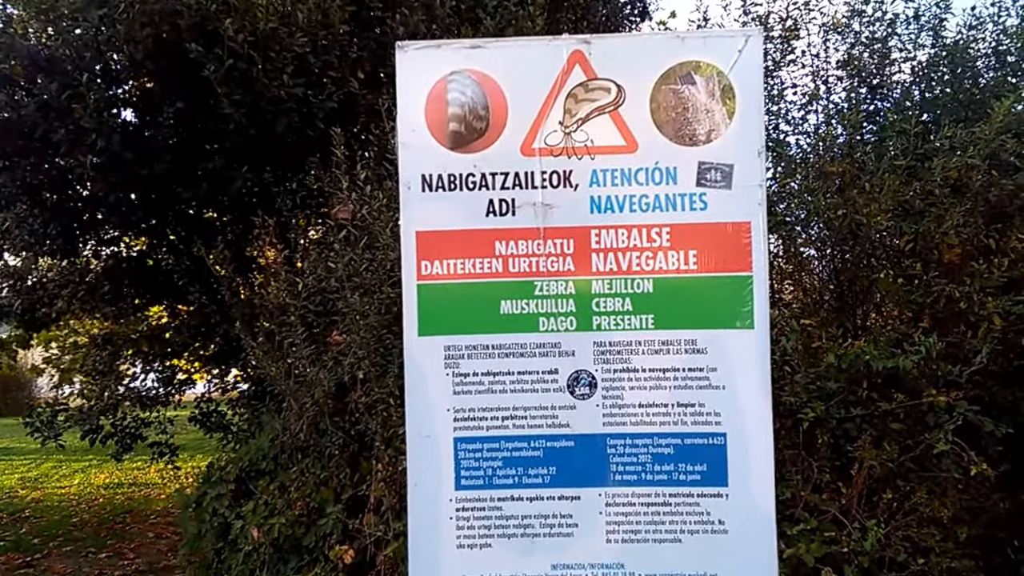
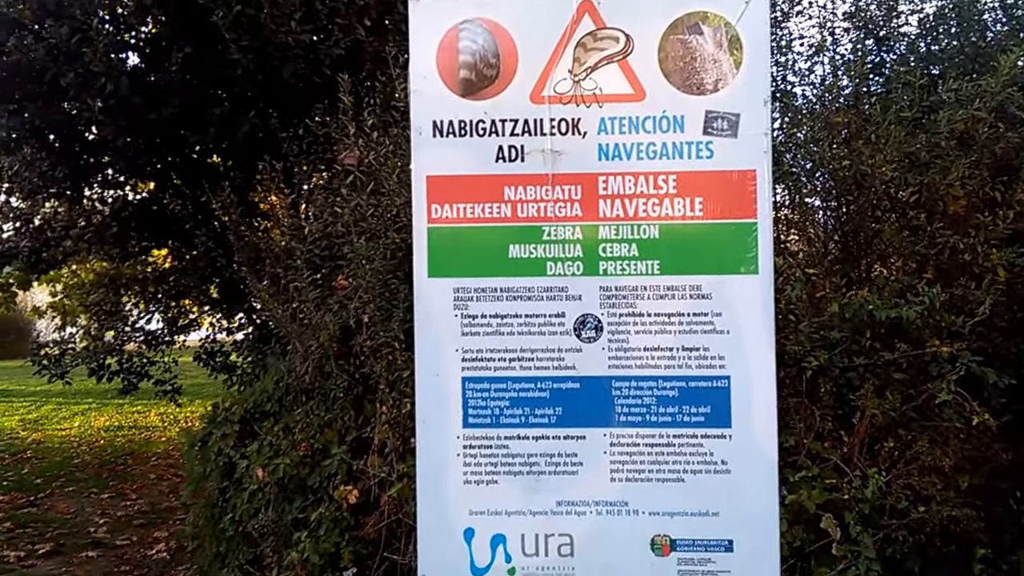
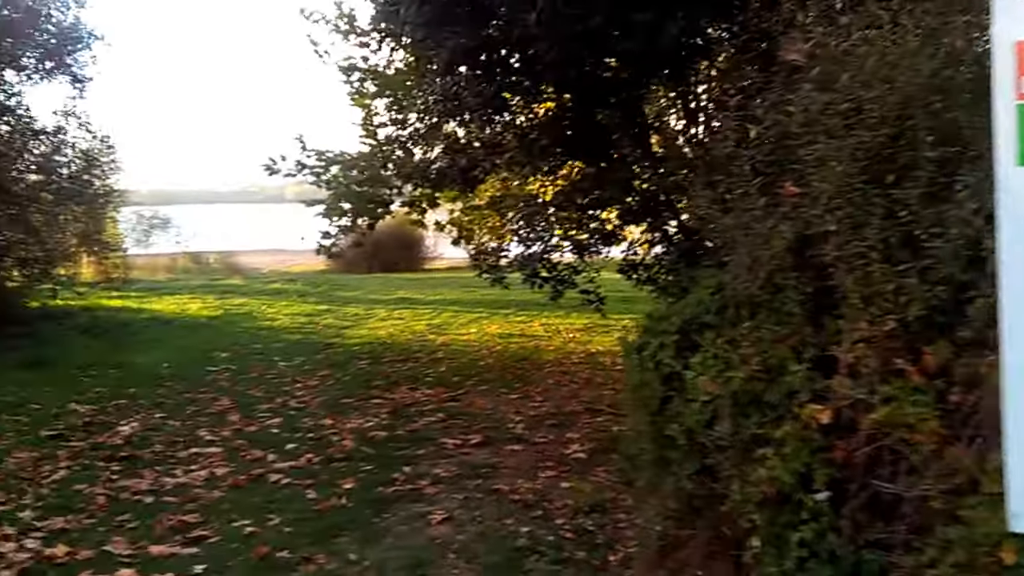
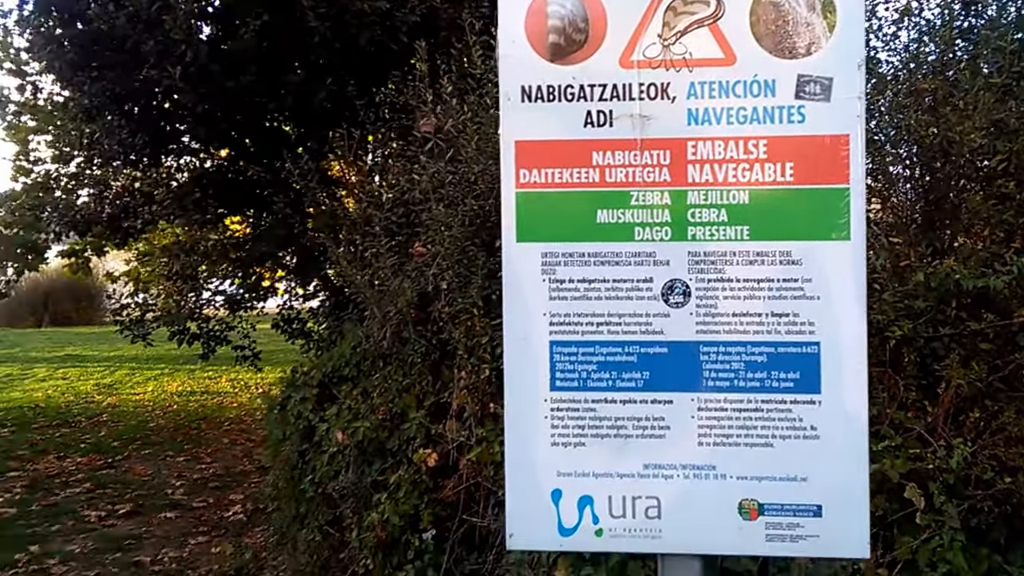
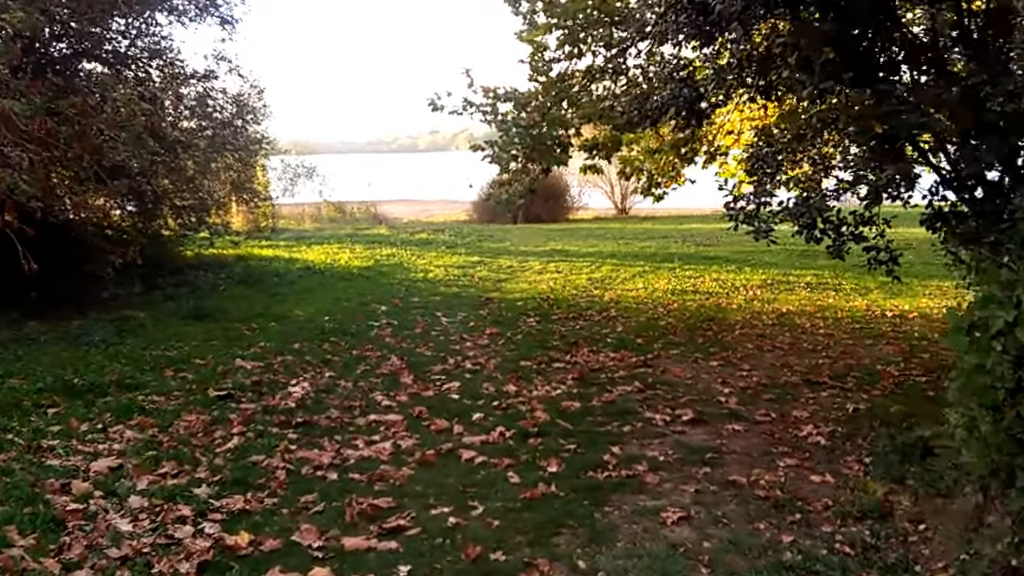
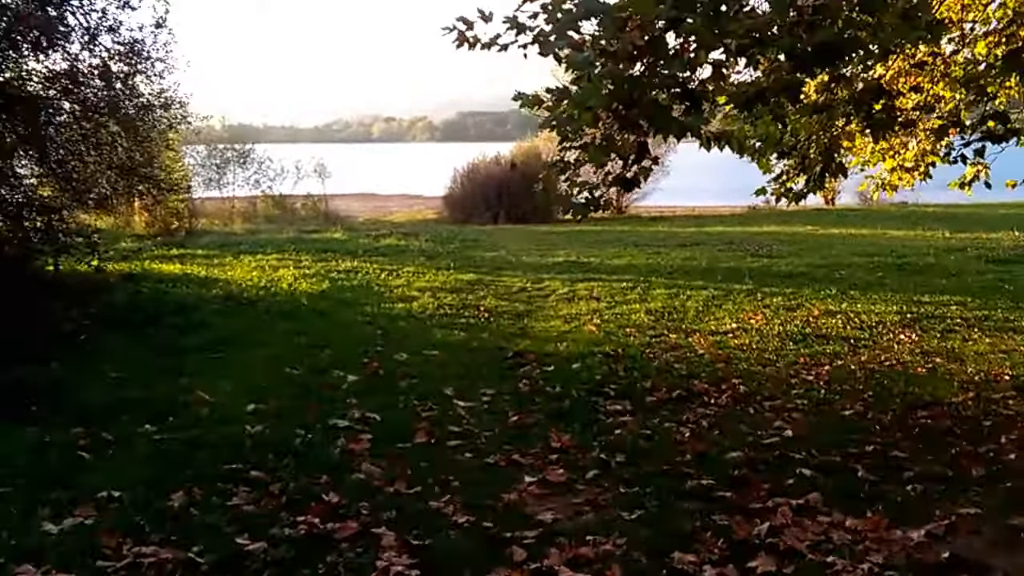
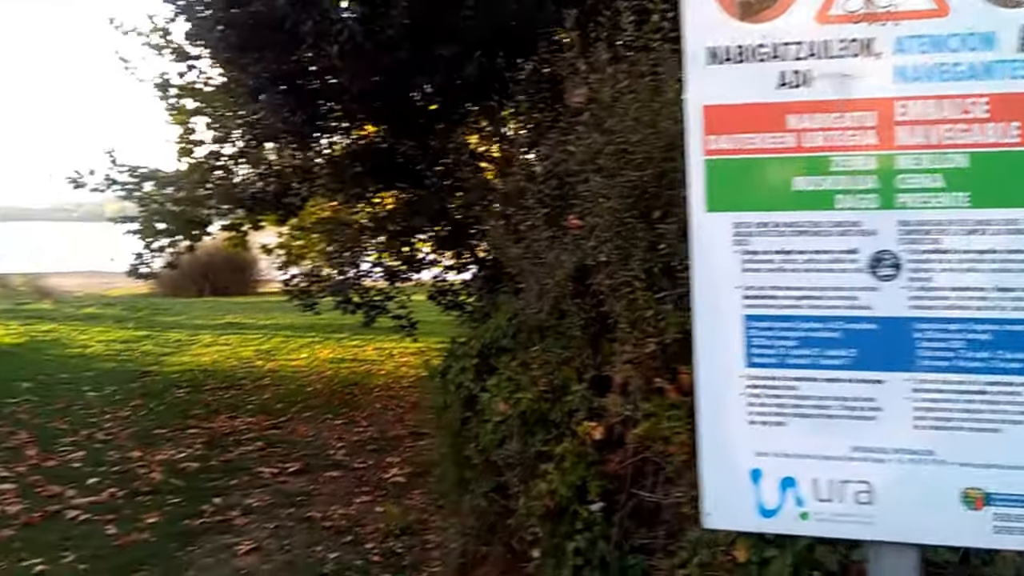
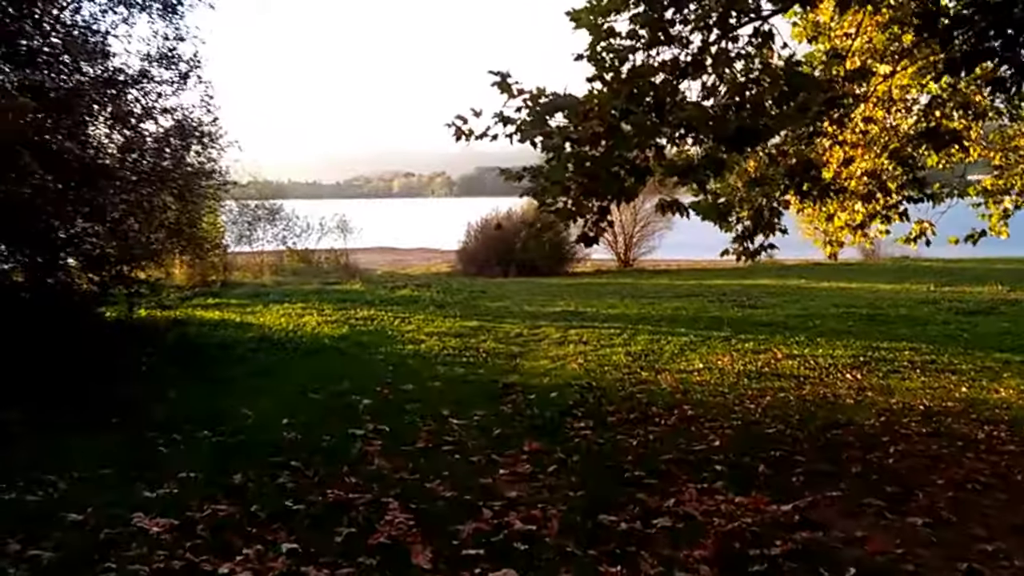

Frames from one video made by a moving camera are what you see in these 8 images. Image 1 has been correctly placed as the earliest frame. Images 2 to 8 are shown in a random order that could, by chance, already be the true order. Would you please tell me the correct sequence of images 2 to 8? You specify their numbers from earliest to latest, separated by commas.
2, 4, 7, 3, 5, 8, 6
